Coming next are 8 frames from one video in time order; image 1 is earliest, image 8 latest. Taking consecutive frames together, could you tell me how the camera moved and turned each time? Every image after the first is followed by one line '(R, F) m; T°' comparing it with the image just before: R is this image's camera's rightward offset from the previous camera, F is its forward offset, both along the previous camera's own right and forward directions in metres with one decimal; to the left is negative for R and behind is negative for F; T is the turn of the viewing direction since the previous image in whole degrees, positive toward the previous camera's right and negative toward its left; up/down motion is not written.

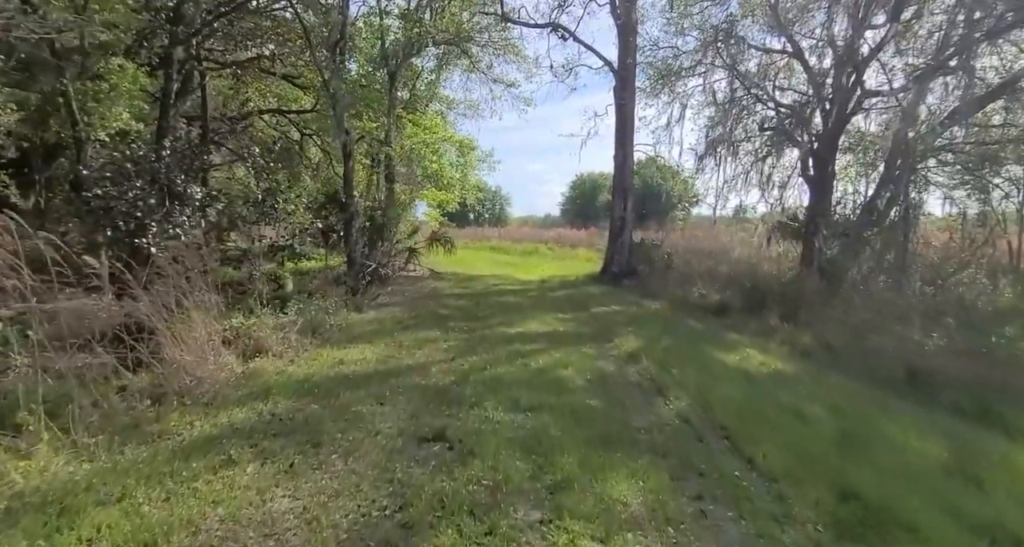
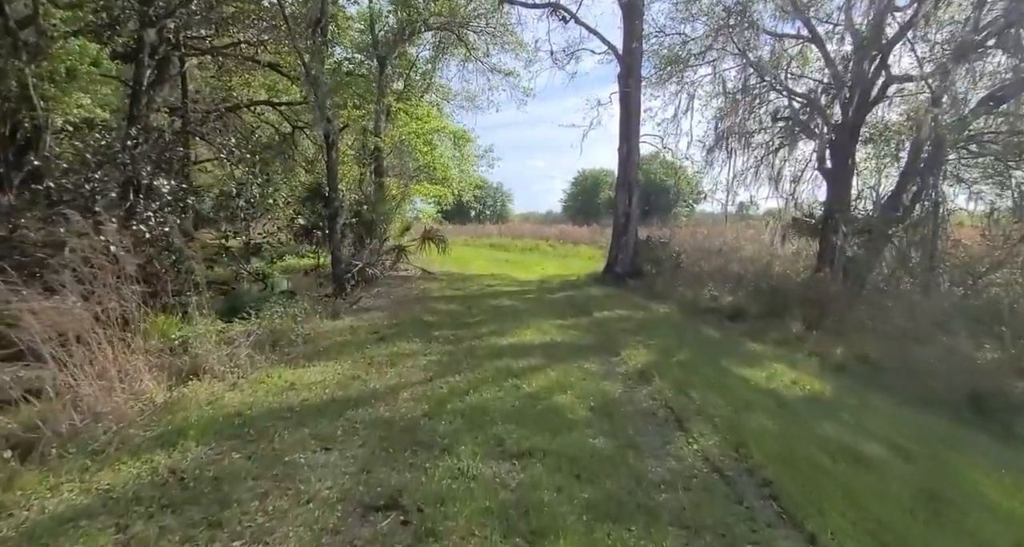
(+0.1, +0.7) m; 0°
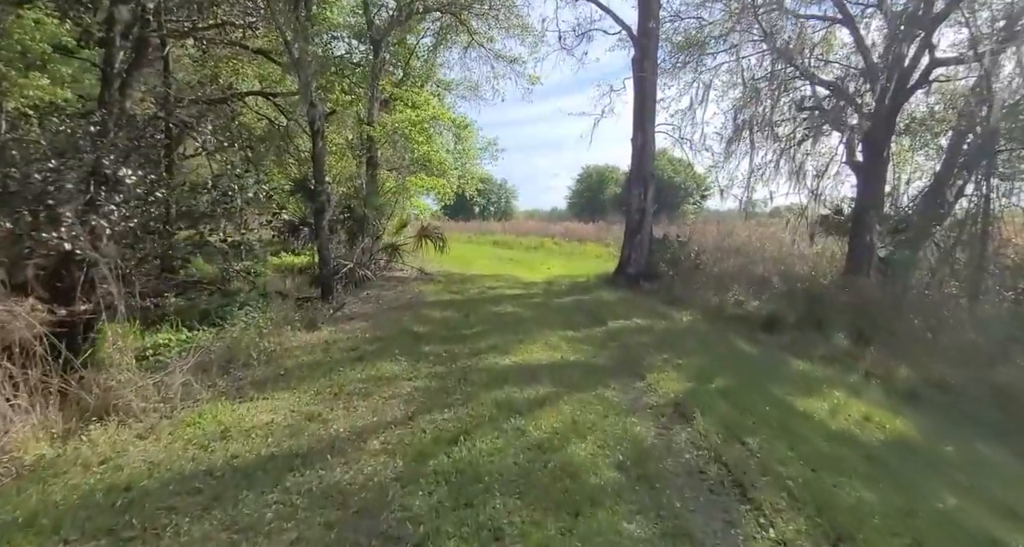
(0.0, +0.9) m; 0°
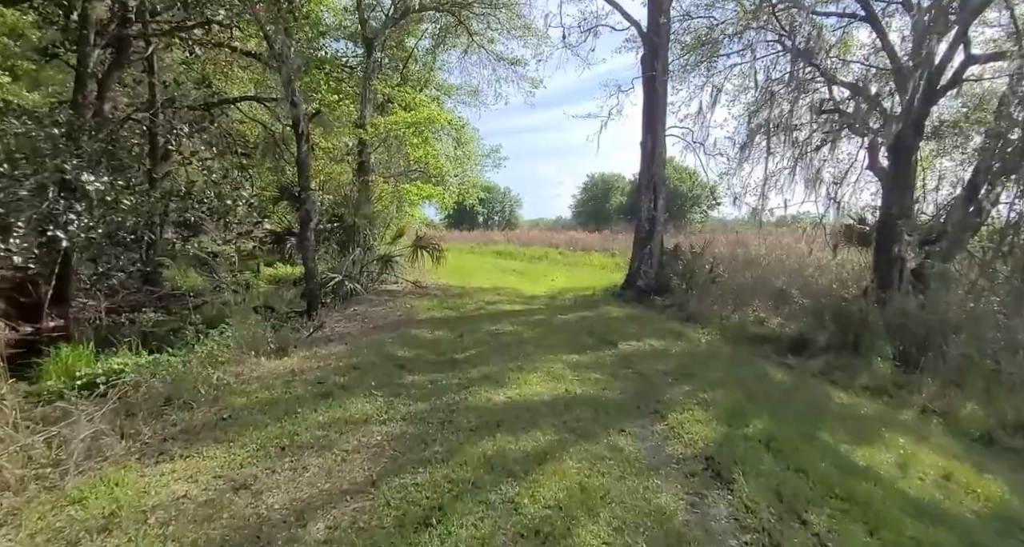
(+0.1, +0.7) m; 0°
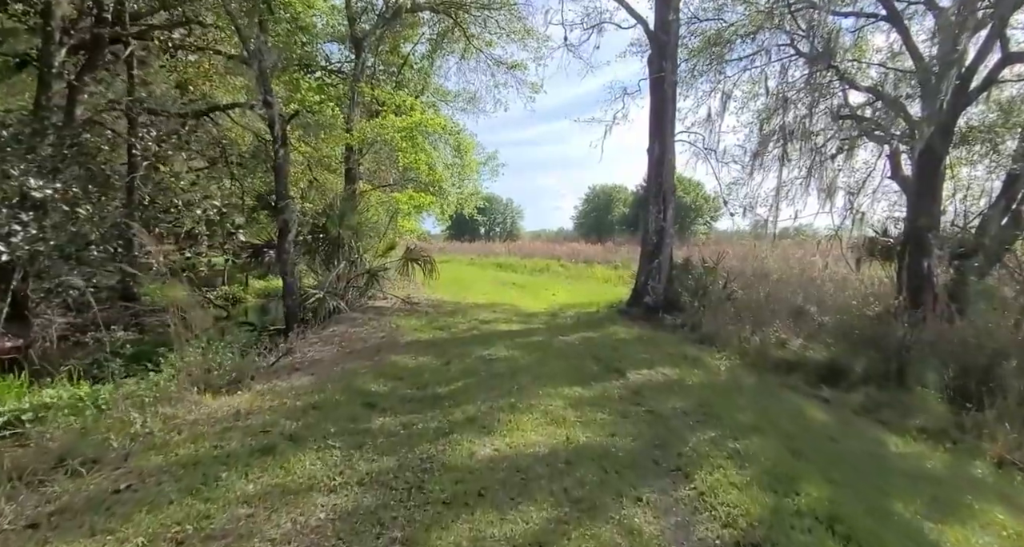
(+0.1, +0.7) m; 0°
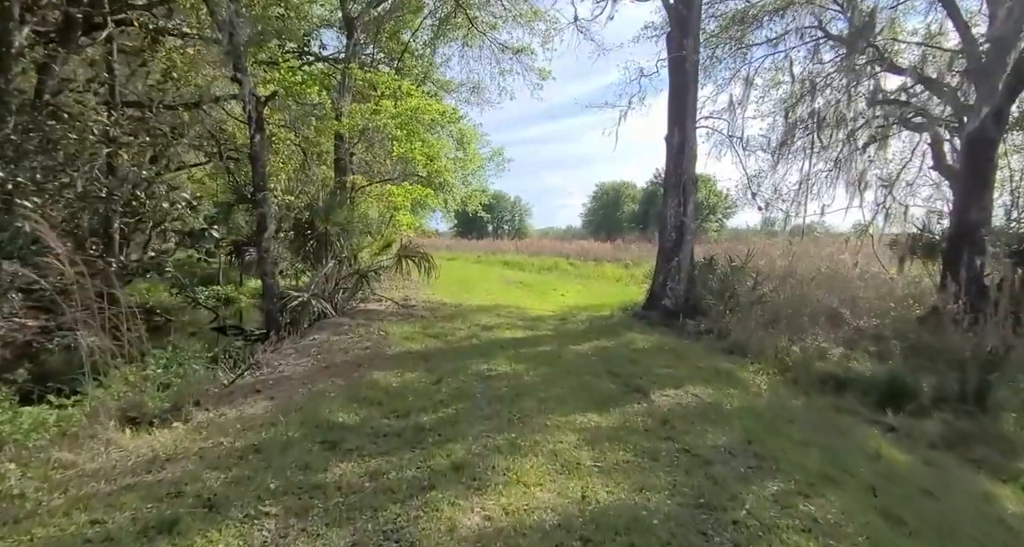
(0.0, +0.8) m; -1°
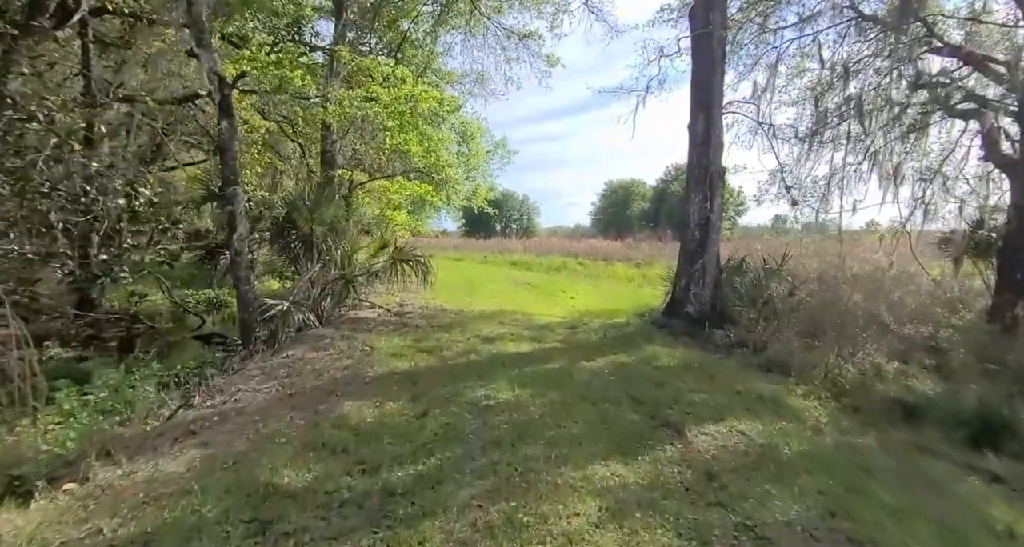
(0.0, +0.8) m; -1°
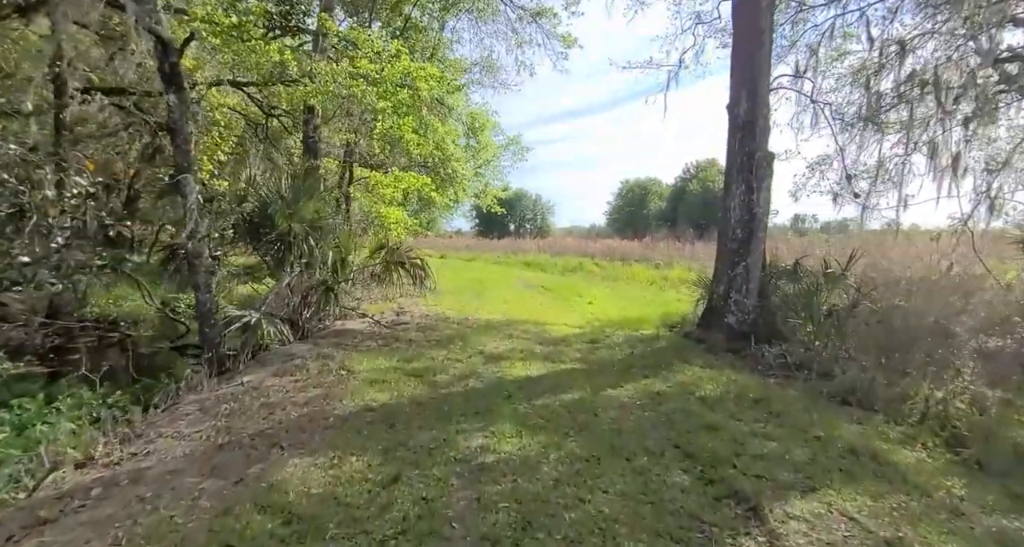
(0.0, +1.1) m; -2°
